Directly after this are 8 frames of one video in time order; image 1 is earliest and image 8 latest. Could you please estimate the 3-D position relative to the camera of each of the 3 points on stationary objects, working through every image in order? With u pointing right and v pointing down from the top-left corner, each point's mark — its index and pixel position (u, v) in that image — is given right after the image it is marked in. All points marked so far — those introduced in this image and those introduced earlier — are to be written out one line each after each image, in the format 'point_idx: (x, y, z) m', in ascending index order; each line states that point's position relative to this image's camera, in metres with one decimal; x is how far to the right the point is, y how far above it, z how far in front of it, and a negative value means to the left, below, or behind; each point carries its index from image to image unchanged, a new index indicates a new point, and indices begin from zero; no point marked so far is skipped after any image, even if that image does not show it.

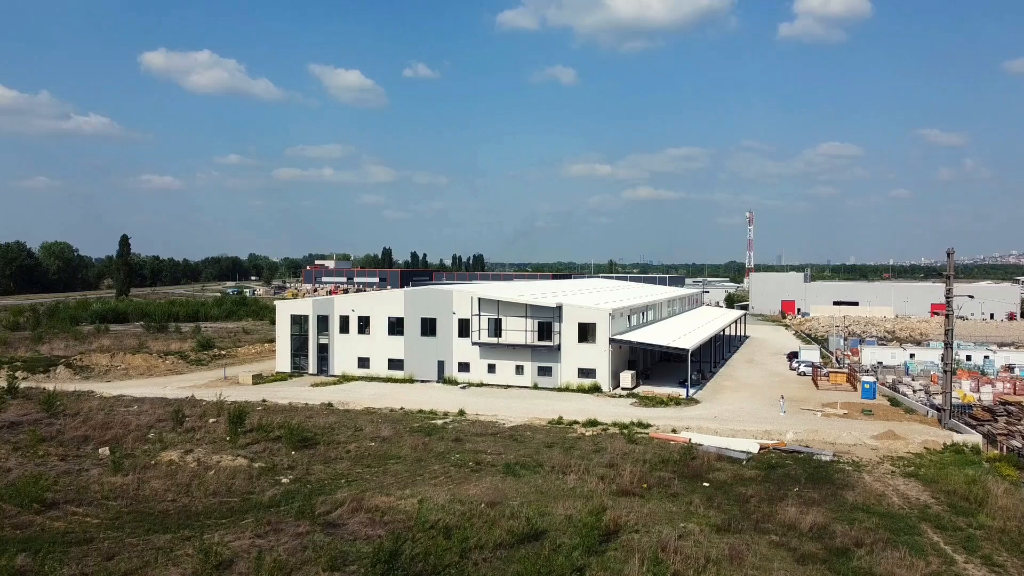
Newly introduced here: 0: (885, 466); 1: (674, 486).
0: (+8.4, -4.0, +18.6) m
1: (+3.3, -4.0, +16.7) m
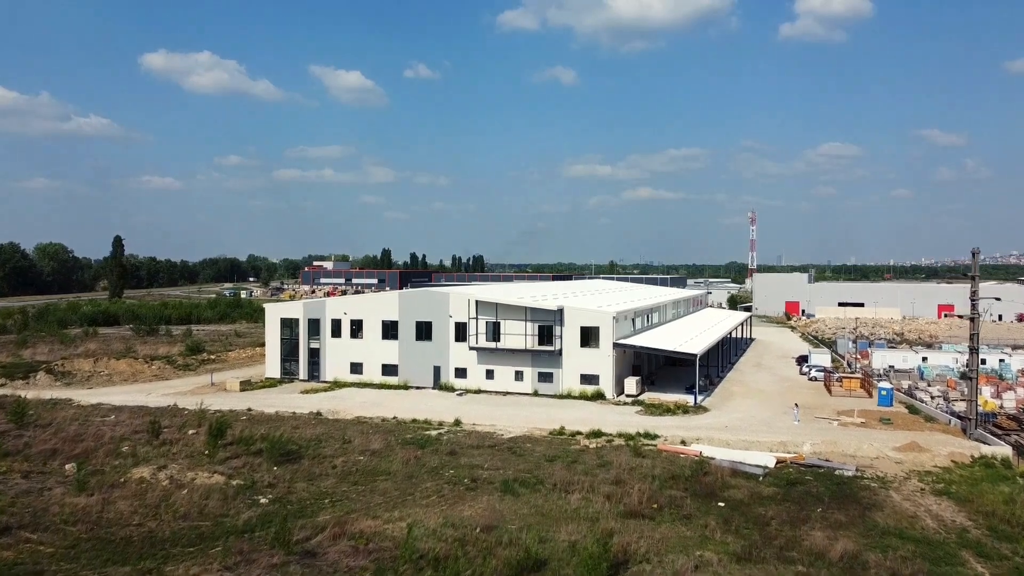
0: (+8.4, -4.1, +17.3) m
1: (+3.2, -4.1, +15.3) m
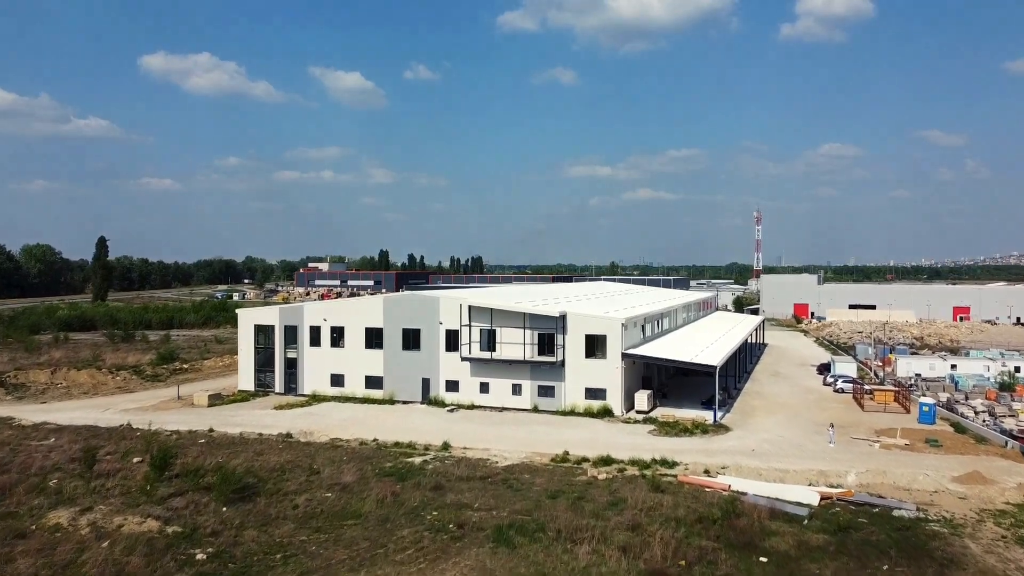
0: (+8.3, -4.2, +14.4) m
1: (+3.1, -4.1, +12.4) m
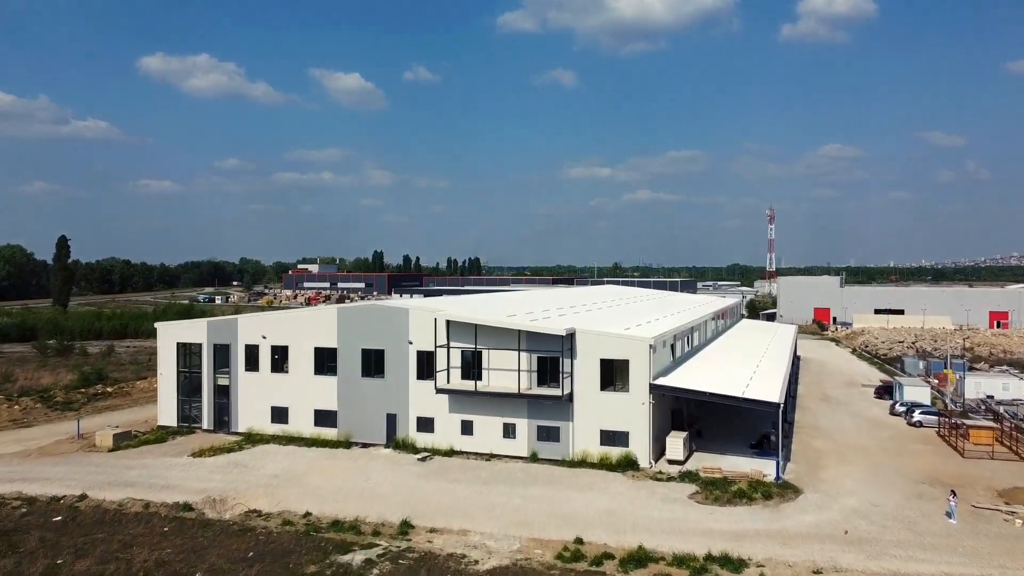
0: (+8.1, -4.4, +8.2) m
1: (+2.9, -4.3, +6.3) m
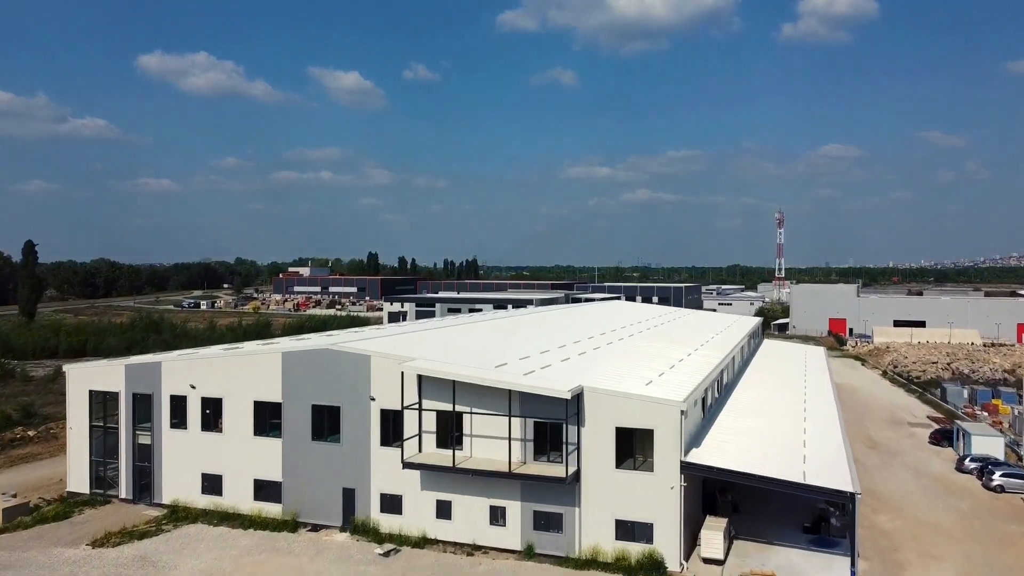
0: (+7.9, -5.2, +3.9) m
1: (+2.8, -5.1, +2.0) m
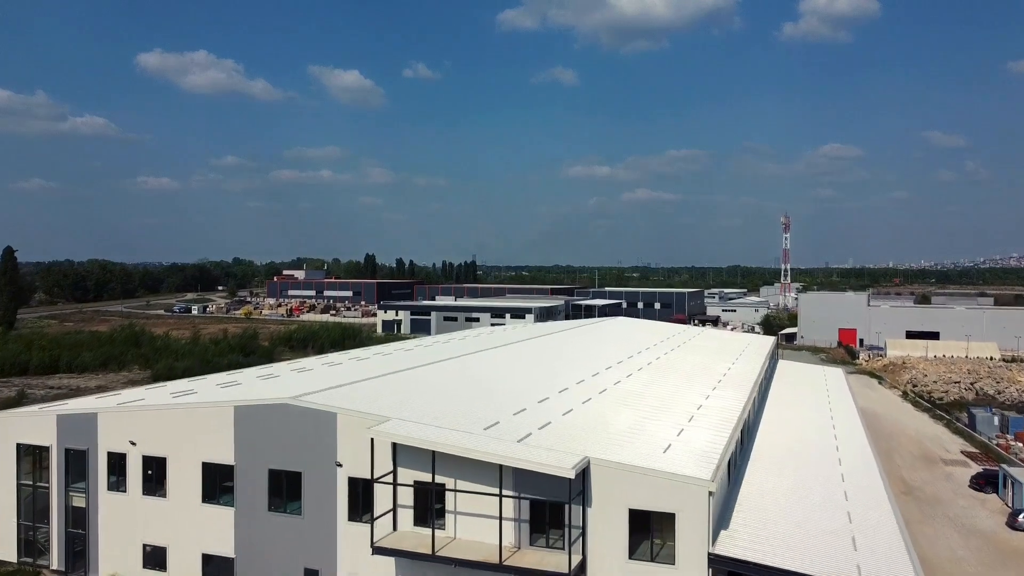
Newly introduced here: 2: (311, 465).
0: (+7.8, -5.9, +1.5) m
1: (+2.6, -5.9, -0.5) m
2: (-3.3, -2.9, +13.6) m
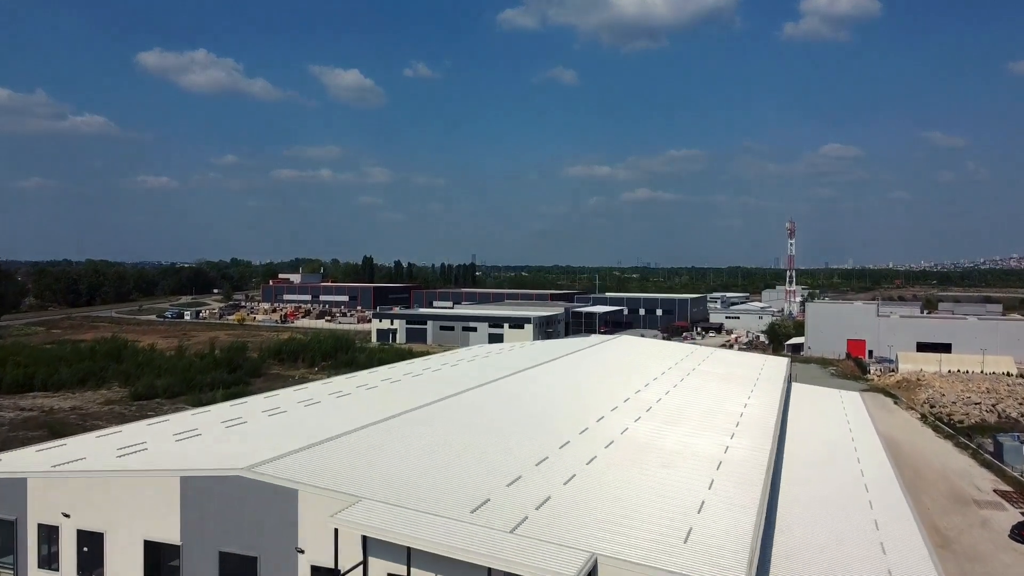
0: (+7.7, -6.7, -0.6) m
1: (+2.5, -6.7, -2.5) m
2: (-3.4, -3.6, +11.6) m
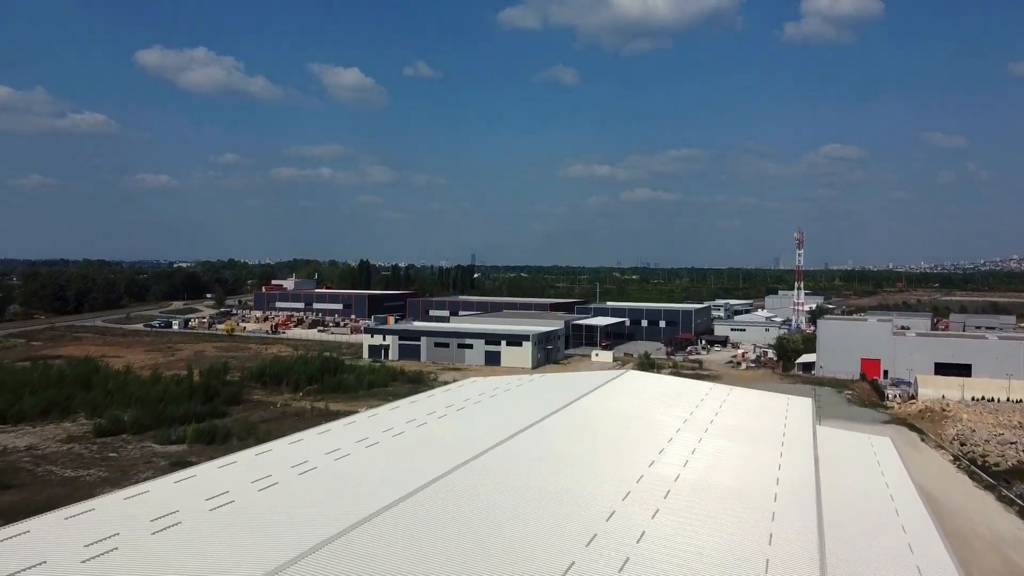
0: (+7.5, -8.0, -3.6) m
1: (+2.4, -7.9, -5.6) m
2: (-3.6, -4.9, +8.5) m
